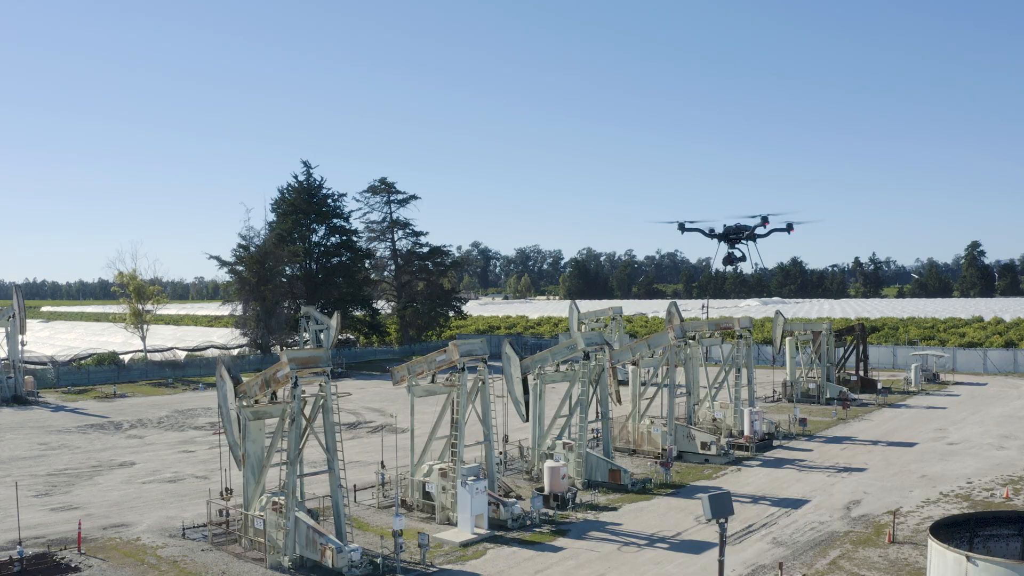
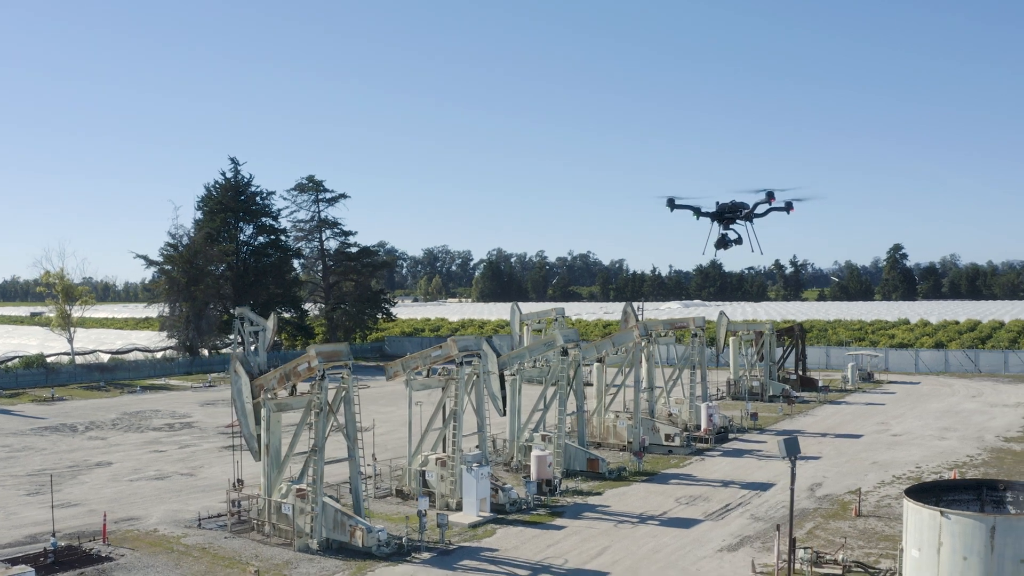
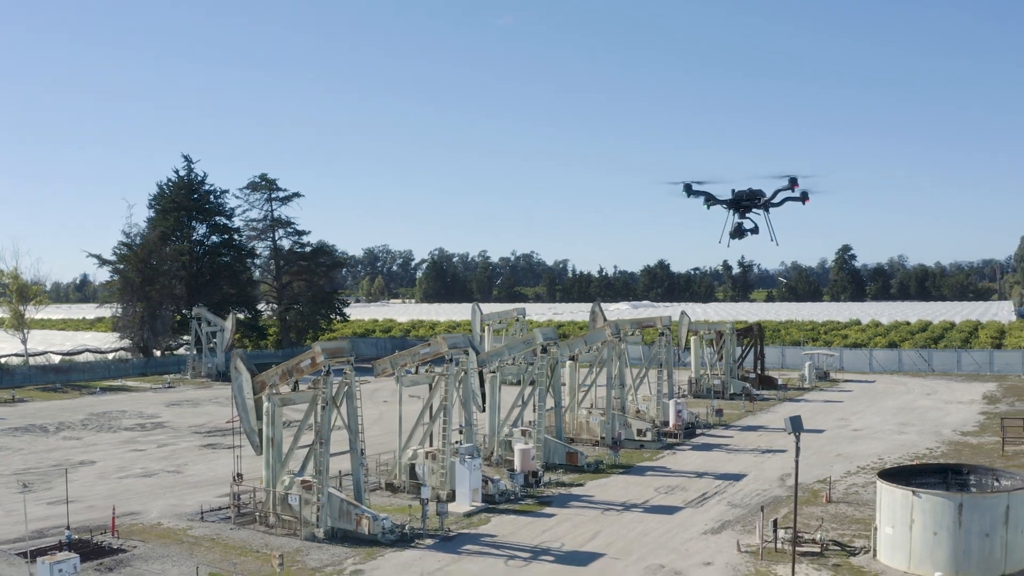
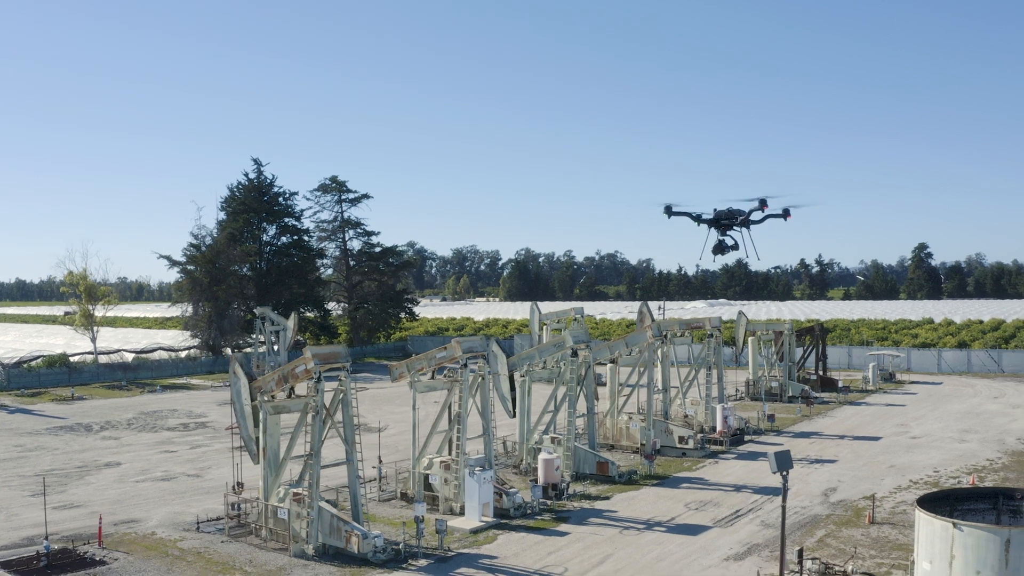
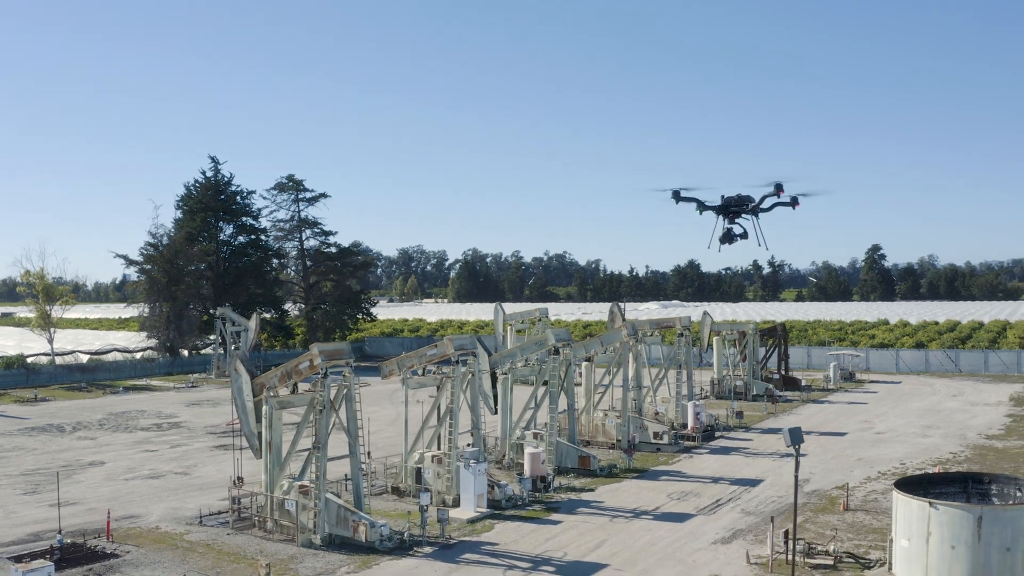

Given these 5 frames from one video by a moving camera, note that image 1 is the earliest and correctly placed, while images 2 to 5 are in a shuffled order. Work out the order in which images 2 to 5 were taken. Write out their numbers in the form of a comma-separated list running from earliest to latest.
4, 2, 5, 3
